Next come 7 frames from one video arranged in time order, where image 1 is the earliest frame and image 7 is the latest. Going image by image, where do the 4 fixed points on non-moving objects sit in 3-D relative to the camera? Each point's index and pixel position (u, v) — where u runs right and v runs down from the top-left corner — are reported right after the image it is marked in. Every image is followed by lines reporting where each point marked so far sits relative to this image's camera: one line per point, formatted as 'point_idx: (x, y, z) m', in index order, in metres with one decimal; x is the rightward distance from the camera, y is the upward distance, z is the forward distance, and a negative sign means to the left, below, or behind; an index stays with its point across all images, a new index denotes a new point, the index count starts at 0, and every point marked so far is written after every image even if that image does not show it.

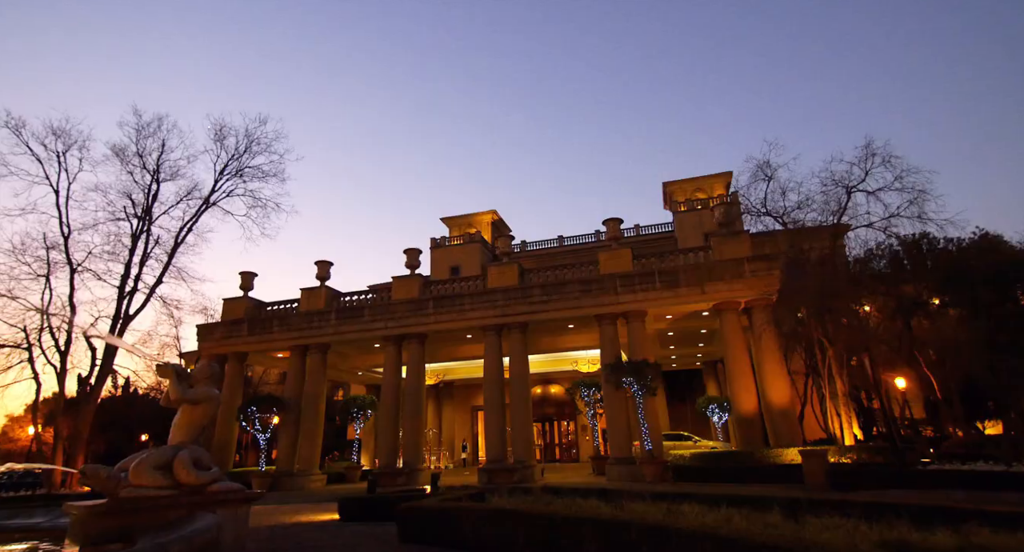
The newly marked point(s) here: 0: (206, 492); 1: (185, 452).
0: (-3.2, -2.3, +6.1) m
1: (-3.5, -1.9, +6.2) m
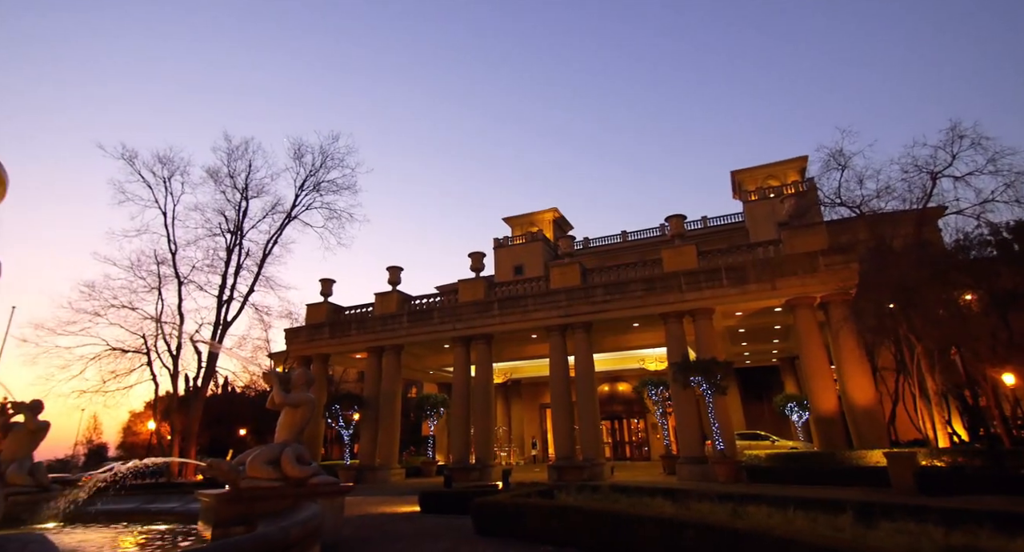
0: (-2.4, -2.5, +6.9) m
1: (-2.7, -2.1, +7.0) m
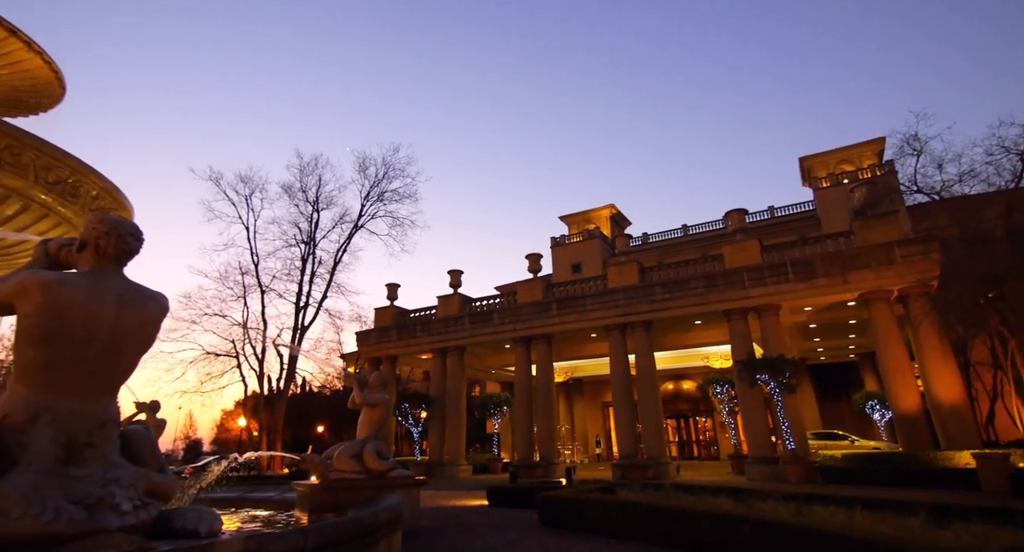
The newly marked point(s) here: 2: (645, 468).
0: (-1.6, -2.6, +7.6) m
1: (-1.9, -2.2, +7.7) m
2: (+4.6, -6.5, +19.6) m
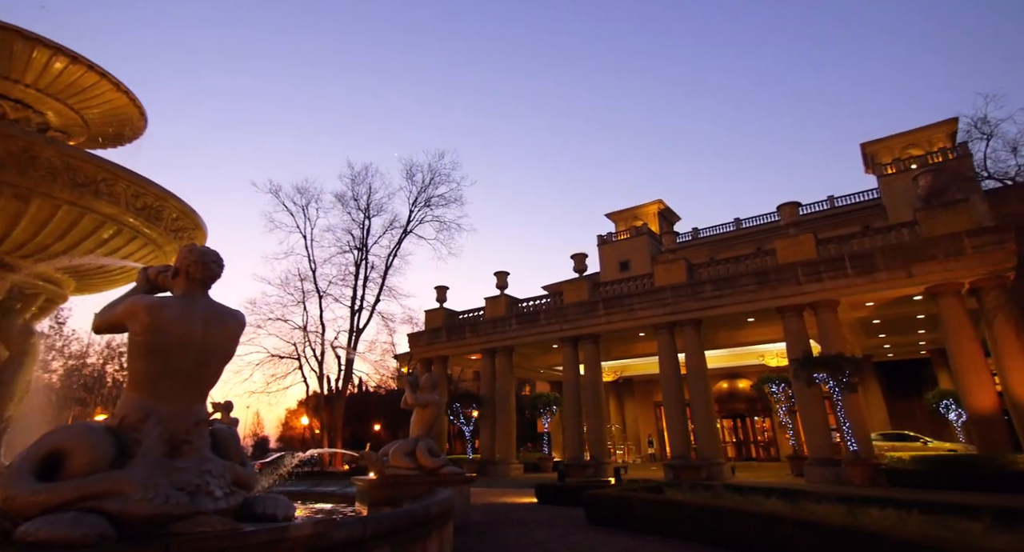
0: (-1.0, -2.7, +8.0) m
1: (-1.3, -2.3, +8.1) m
2: (+6.2, -6.5, +19.5) m
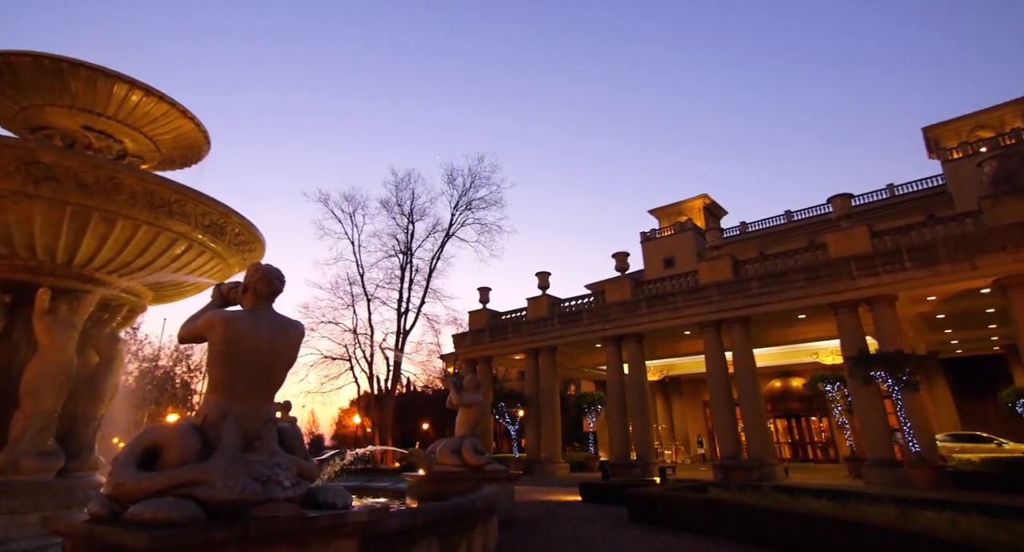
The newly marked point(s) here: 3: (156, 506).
0: (-0.4, -2.8, +8.3) m
1: (-0.7, -2.4, +8.5) m
2: (+7.7, -6.4, +19.2) m
3: (-1.7, -1.1, +2.8) m
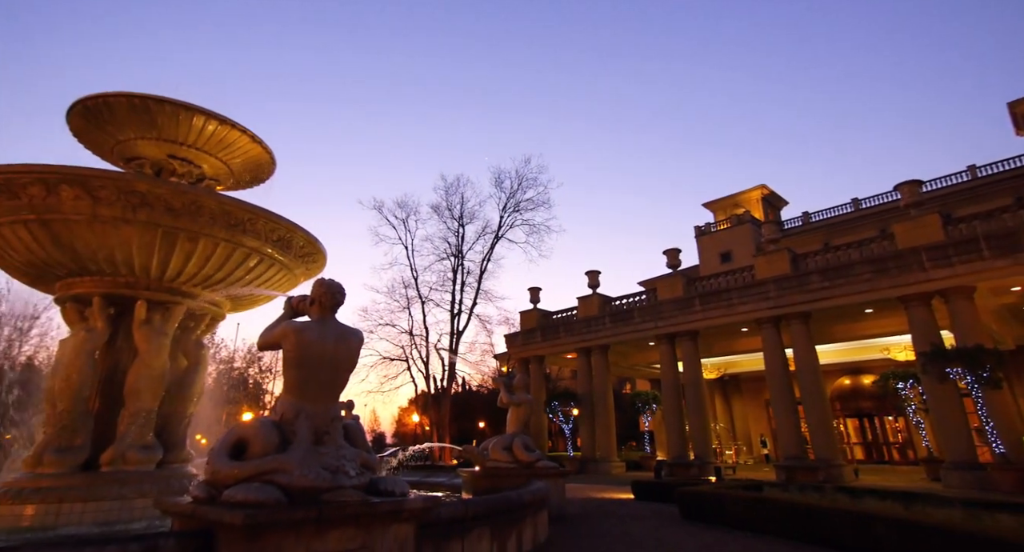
0: (+0.3, -2.8, +8.6) m
1: (+0.1, -2.5, +8.8) m
2: (+9.5, -6.2, +18.8) m
3: (-1.5, -1.2, +3.2) m
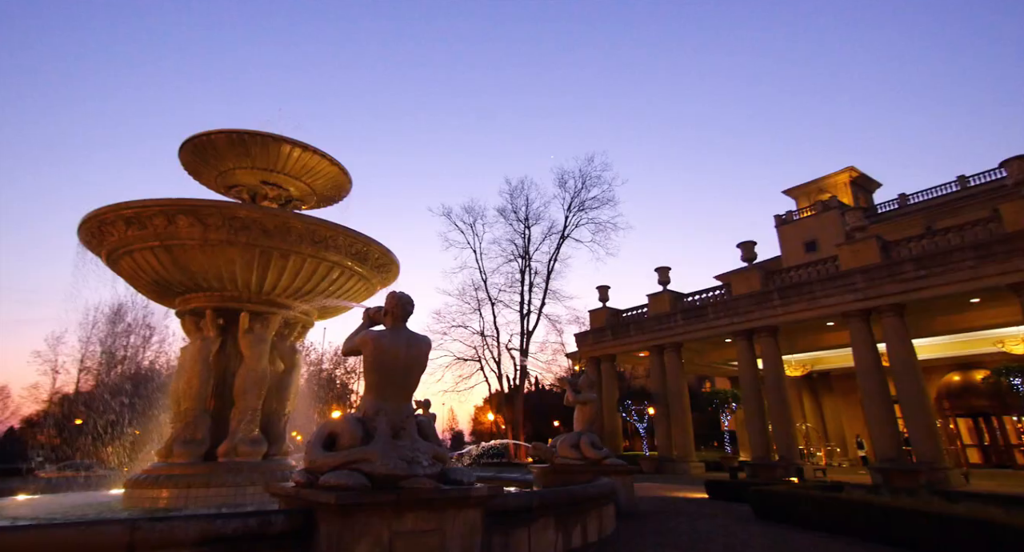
0: (+1.4, -2.9, +8.9) m
1: (+1.1, -2.5, +9.1) m
2: (+11.8, -6.0, +17.8) m
3: (-1.1, -1.3, +3.7) m
